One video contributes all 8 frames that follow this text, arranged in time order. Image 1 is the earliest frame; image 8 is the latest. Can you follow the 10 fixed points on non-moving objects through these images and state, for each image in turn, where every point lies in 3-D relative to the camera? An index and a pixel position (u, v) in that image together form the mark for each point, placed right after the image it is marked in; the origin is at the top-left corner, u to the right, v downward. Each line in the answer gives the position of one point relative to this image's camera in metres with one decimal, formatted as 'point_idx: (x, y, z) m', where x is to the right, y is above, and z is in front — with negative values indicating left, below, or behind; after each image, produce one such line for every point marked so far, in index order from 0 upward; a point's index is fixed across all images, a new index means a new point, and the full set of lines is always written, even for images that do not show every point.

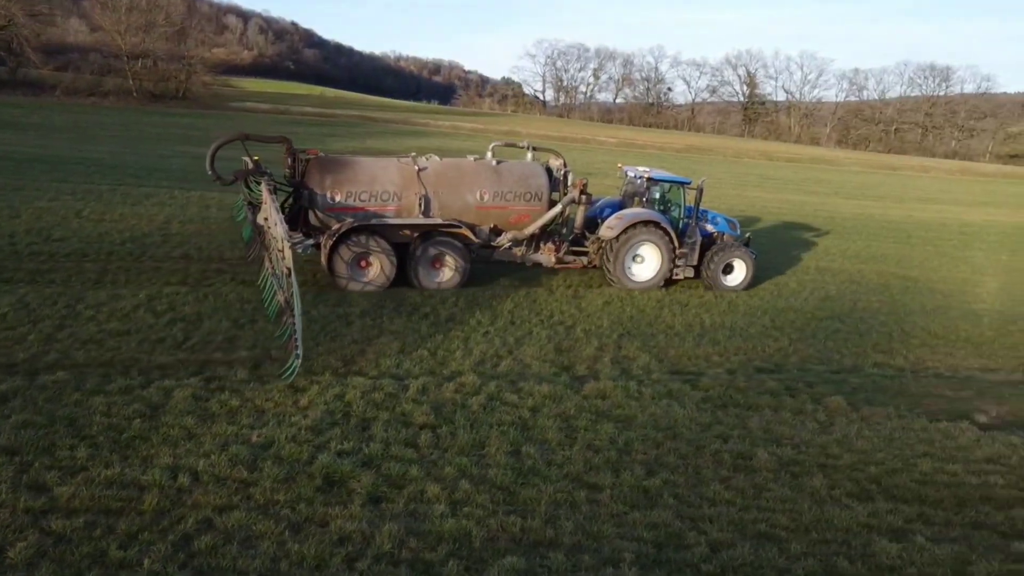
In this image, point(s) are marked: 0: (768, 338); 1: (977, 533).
0: (+2.9, -0.6, +9.2) m
1: (+2.9, -1.5, +5.0) m
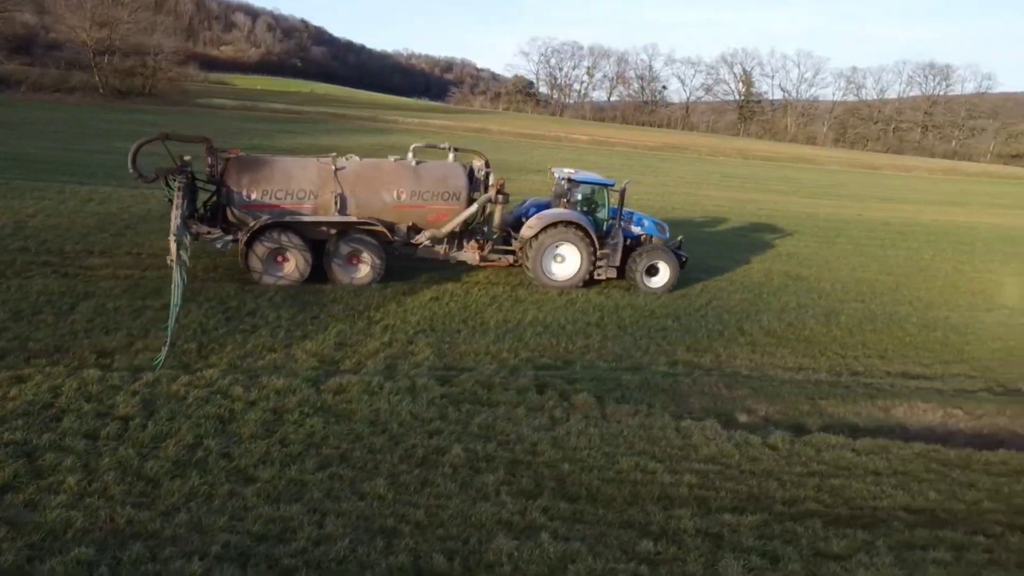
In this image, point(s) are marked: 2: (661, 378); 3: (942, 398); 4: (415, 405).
0: (+0.8, -0.5, +9.1) m
1: (+0.7, -1.5, +5.0) m
2: (+1.5, -0.9, +7.8) m
3: (+4.5, -1.2, +8.4) m
4: (-0.8, -1.0, +6.6) m
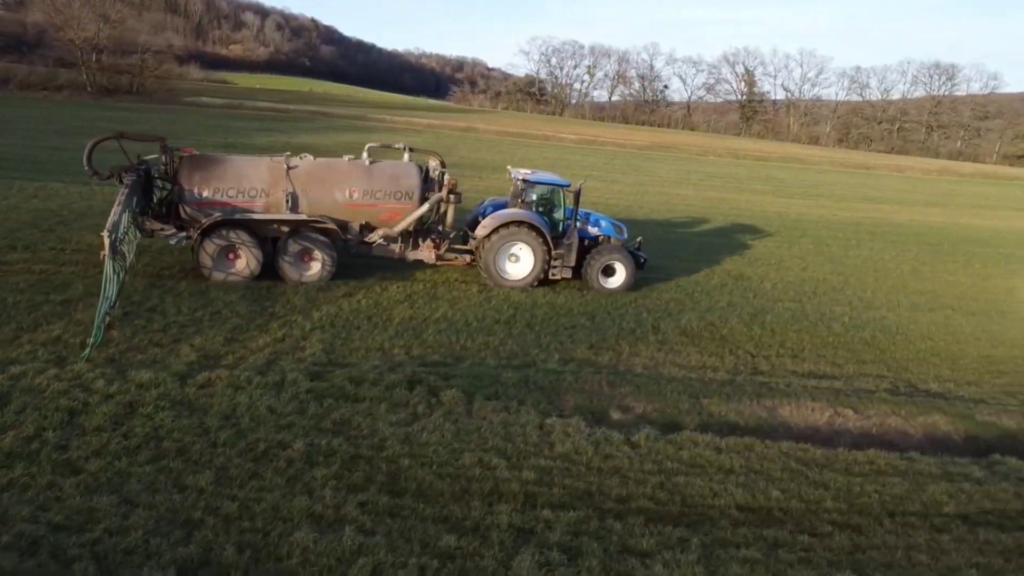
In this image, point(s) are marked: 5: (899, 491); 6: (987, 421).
0: (-0.3, -0.5, +9.2) m
1: (-0.5, -1.5, +5.0) m
2: (+0.3, -0.8, +7.8) m
3: (+3.4, -1.2, +8.4) m
4: (-2.0, -0.9, +6.6) m
5: (+3.0, -1.6, +6.2) m
6: (+5.1, -1.4, +8.7) m
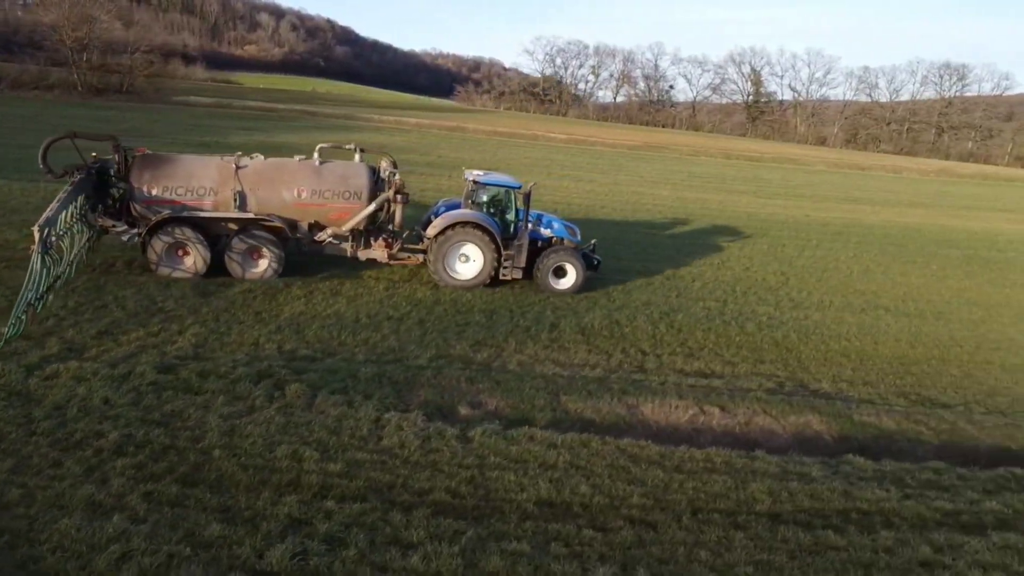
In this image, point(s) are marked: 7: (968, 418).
0: (-1.7, -0.5, +9.2) m
1: (-2.0, -1.4, +5.1) m
2: (-1.0, -0.8, +7.9) m
3: (+2.0, -1.1, +8.4) m
4: (-3.3, -0.9, +6.7) m
5: (+1.6, -1.6, +6.2) m
6: (+3.8, -1.4, +8.6) m
7: (+5.2, -1.5, +9.2) m
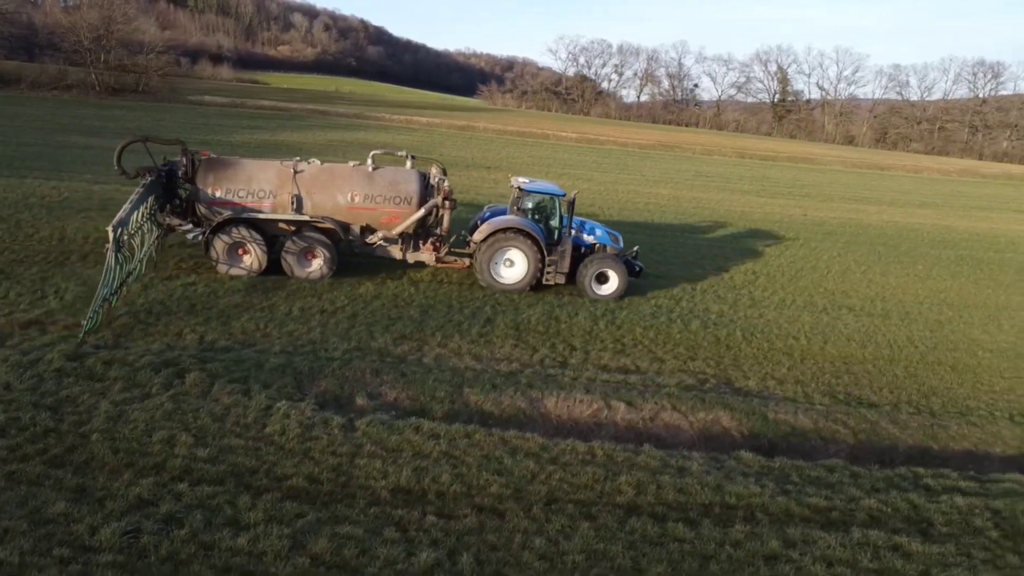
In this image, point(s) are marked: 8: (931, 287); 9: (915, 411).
0: (-2.6, -0.4, +9.5) m
1: (-3.0, -1.4, +5.3) m
2: (-2.0, -0.7, +8.1) m
3: (+1.1, -1.1, +8.5) m
4: (-4.3, -0.8, +7.0) m
5: (+0.6, -1.5, +6.3) m
6: (+2.9, -1.4, +8.6) m
7: (+4.3, -1.5, +9.1) m
8: (+8.8, 0.0, +16.7) m
9: (+4.8, -1.5, +9.4) m
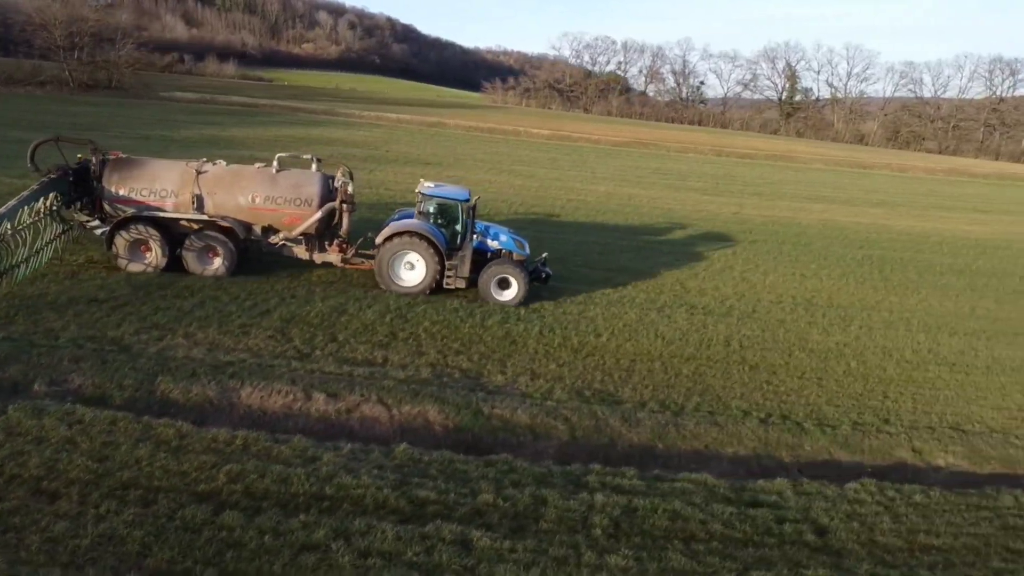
0: (-5.6, -0.3, +9.7) m
1: (-6.2, -1.2, +5.5) m
2: (-5.1, -0.6, +8.3) m
3: (-2.0, -1.0, +8.5) m
4: (-7.5, -0.6, +7.3) m
5: (-2.6, -1.4, +6.4) m
6: (-0.2, -1.4, +8.6) m
7: (+1.3, -1.4, +9.0) m
8: (+6.1, 0.0, +16.4) m
9: (+1.7, -1.4, +9.3) m
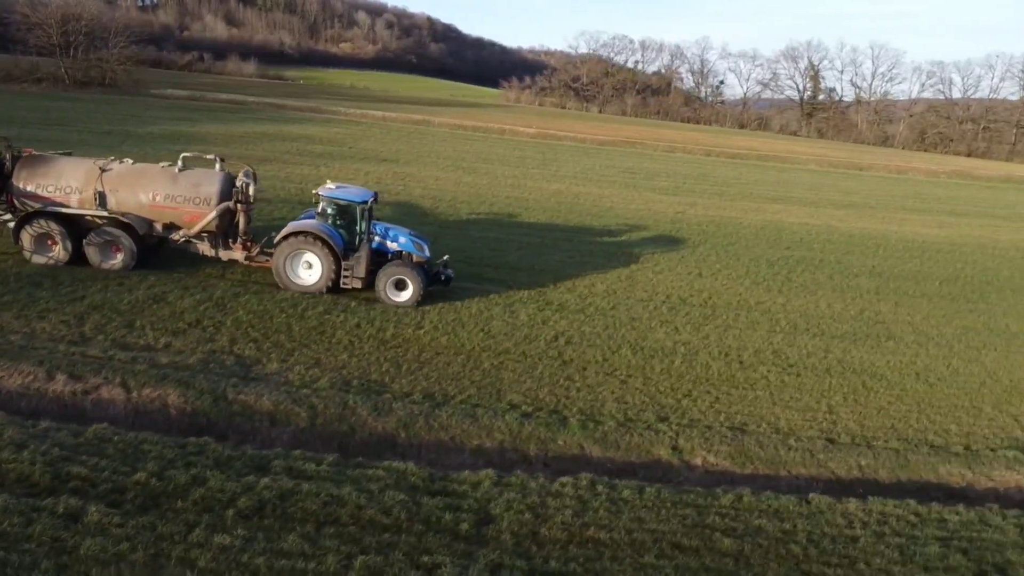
0: (-8.3, -0.1, +10.2) m
1: (-9.2, -1.0, +6.1) m
2: (-7.9, -0.4, +8.8) m
3: (-4.8, -0.9, +8.8) m
4: (-10.4, -0.4, +7.9) m
5: (-5.6, -1.3, +6.7) m
6: (-3.0, -1.2, +8.8) m
7: (-1.5, -1.3, +9.2) m
8: (+3.7, 0.0, +16.3) m
9: (-1.1, -1.3, +9.4) m
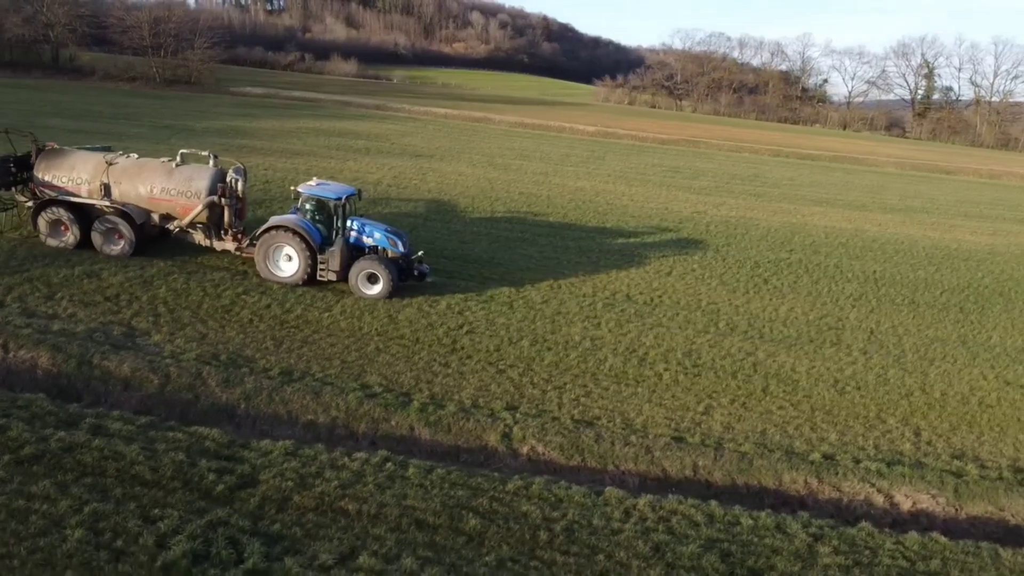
0: (-10.0, +0.4, +11.8) m
1: (-11.5, -0.5, +7.9) m
2: (-9.8, +0.1, +10.4) m
3: (-6.7, -0.5, +9.9) m
4: (-12.3, +0.2, +9.9) m
5: (-7.8, -0.9, +8.0) m
6: (-5.0, -0.9, +9.7) m
7: (-3.4, -1.1, +9.8) m
8: (+2.8, +0.1, +16.1) m
9: (-3.0, -1.1, +10.0) m
